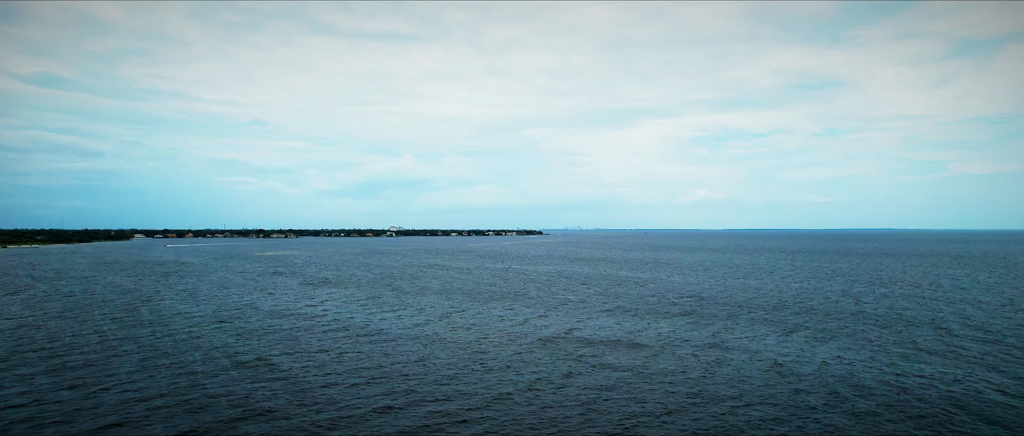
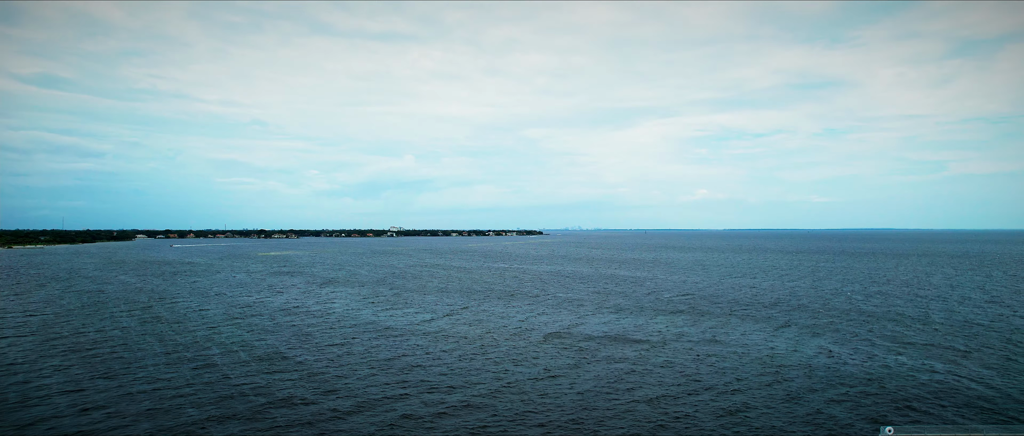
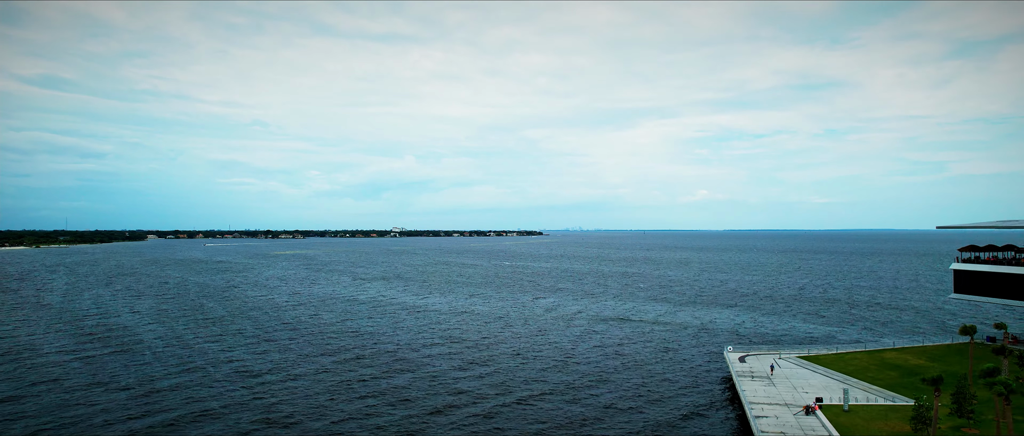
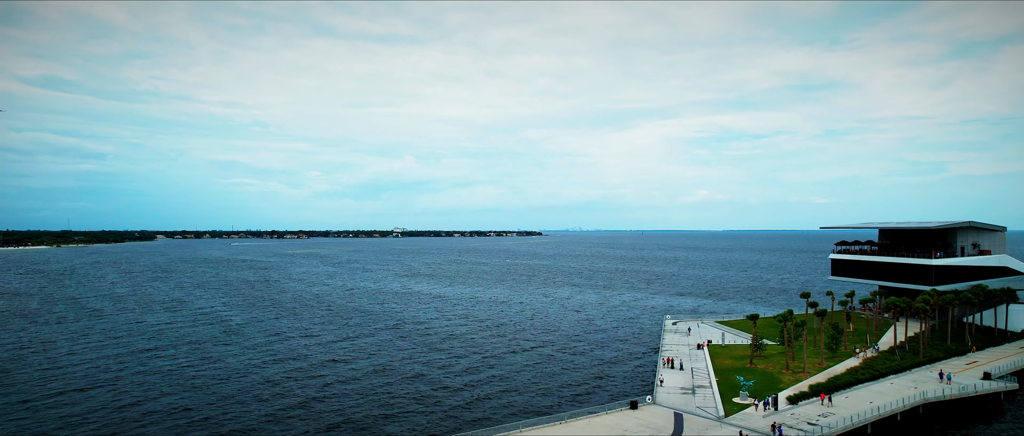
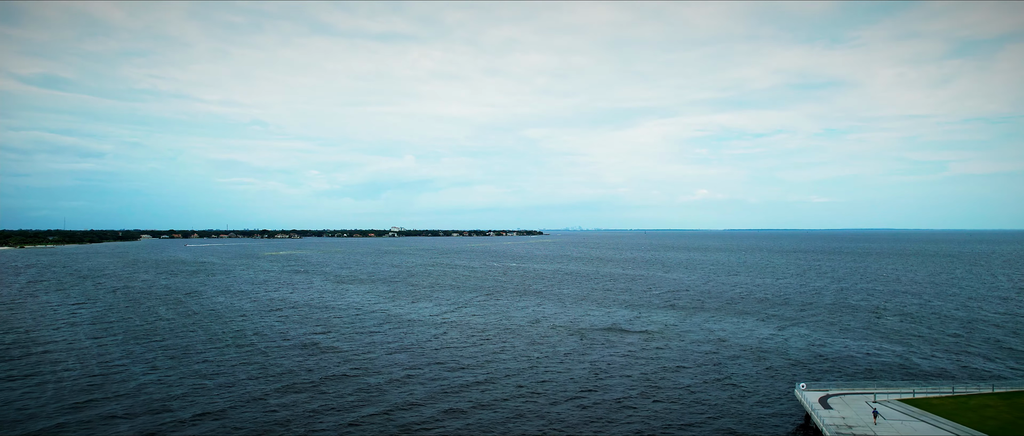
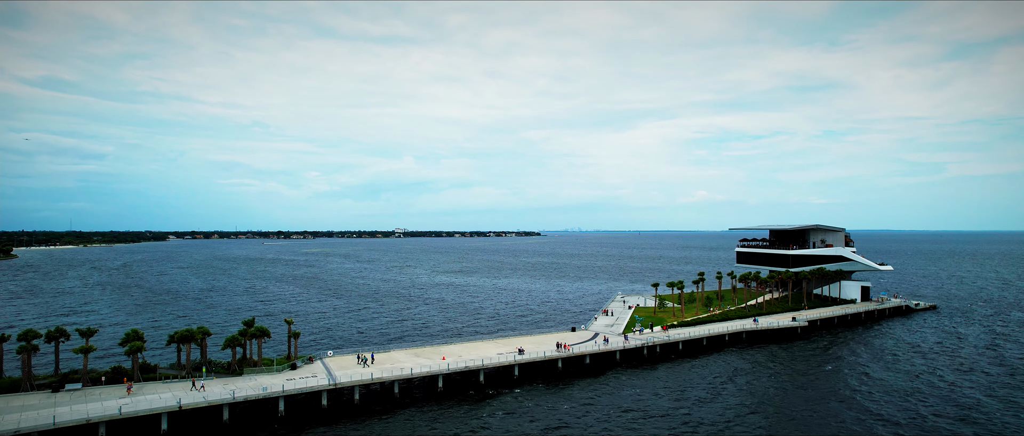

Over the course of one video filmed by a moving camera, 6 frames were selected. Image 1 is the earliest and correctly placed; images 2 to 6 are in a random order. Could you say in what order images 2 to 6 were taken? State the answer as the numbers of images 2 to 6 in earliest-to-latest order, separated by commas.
2, 5, 3, 4, 6
